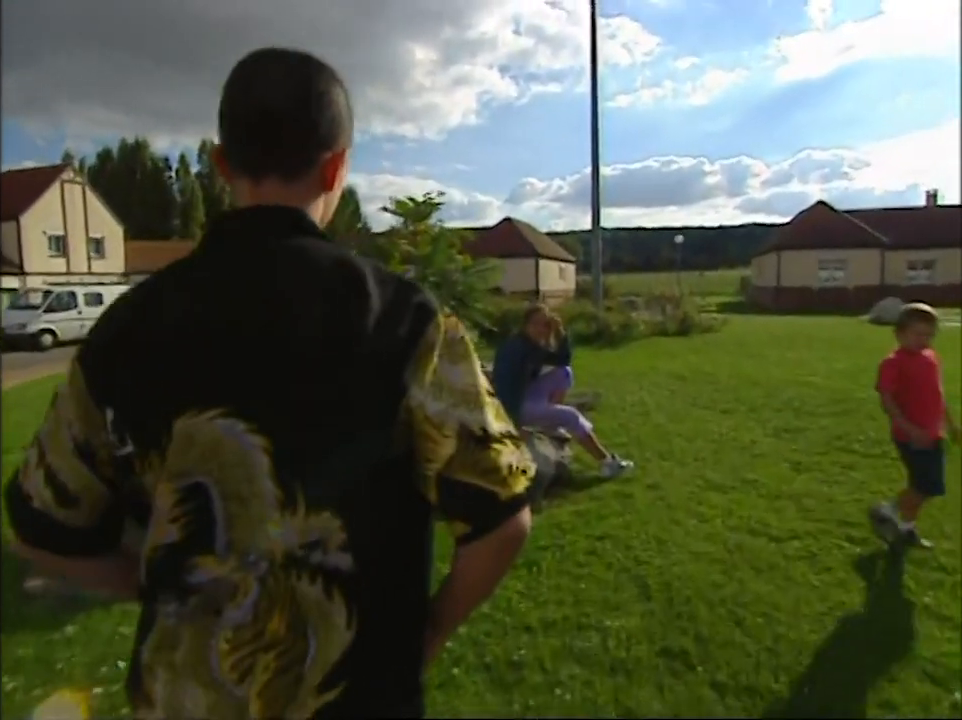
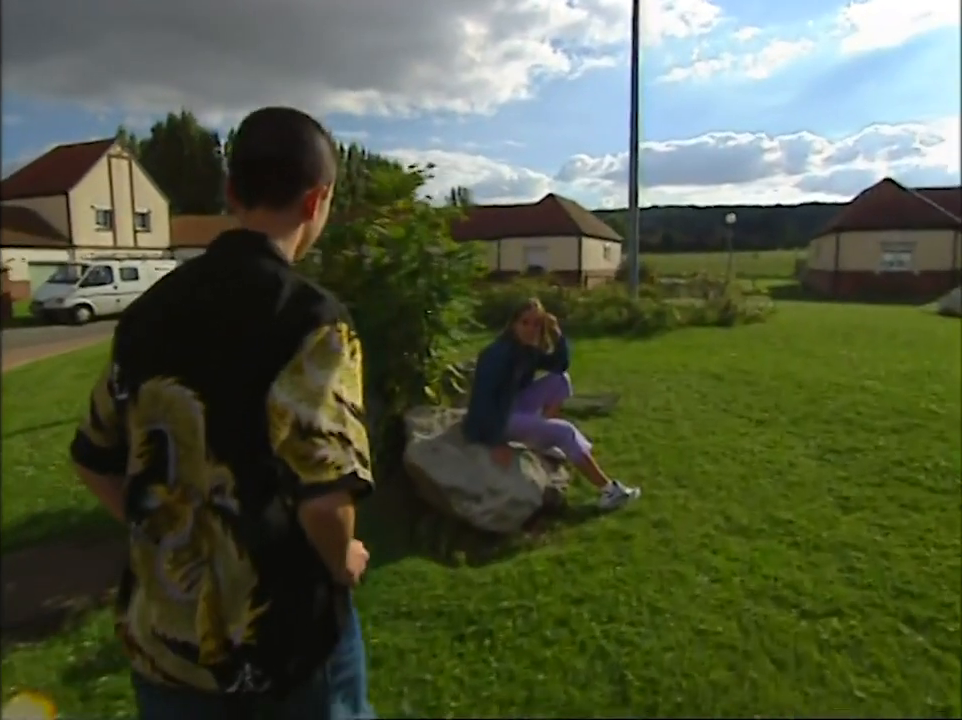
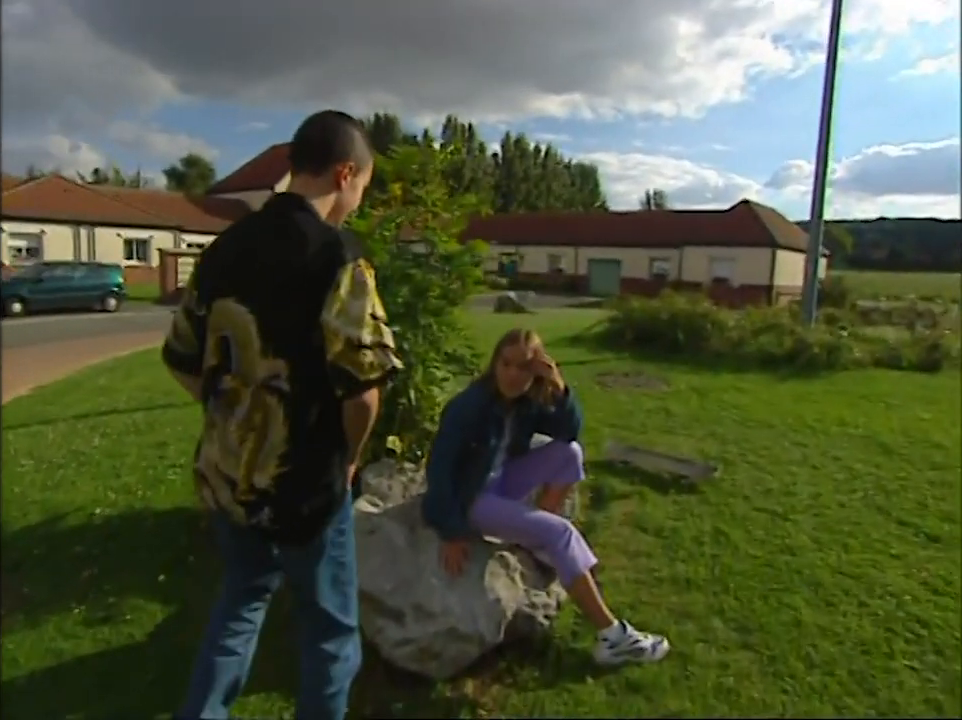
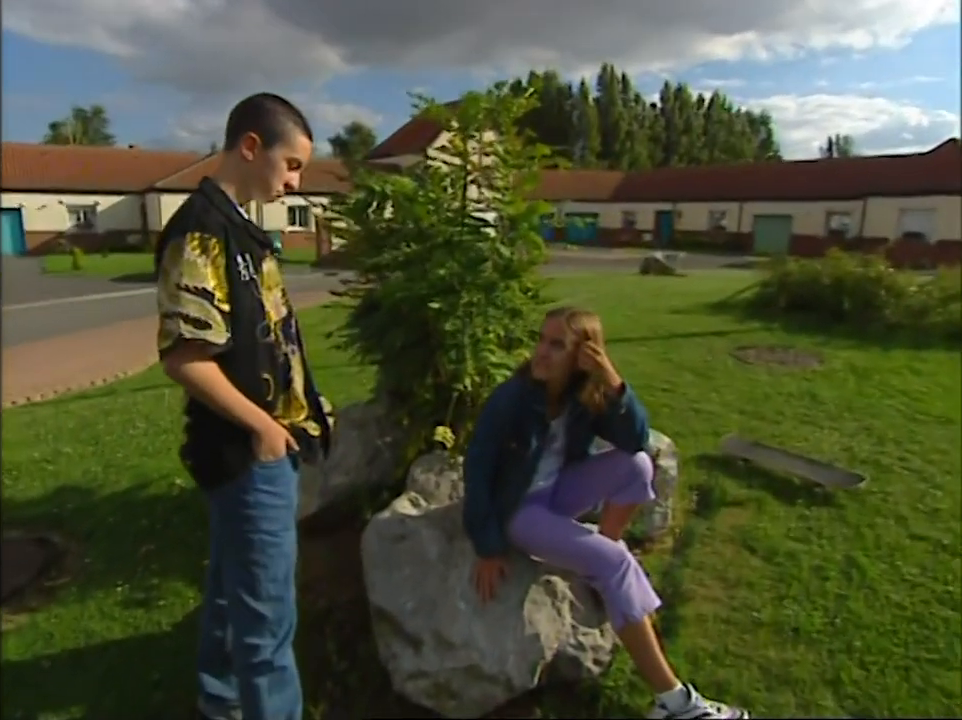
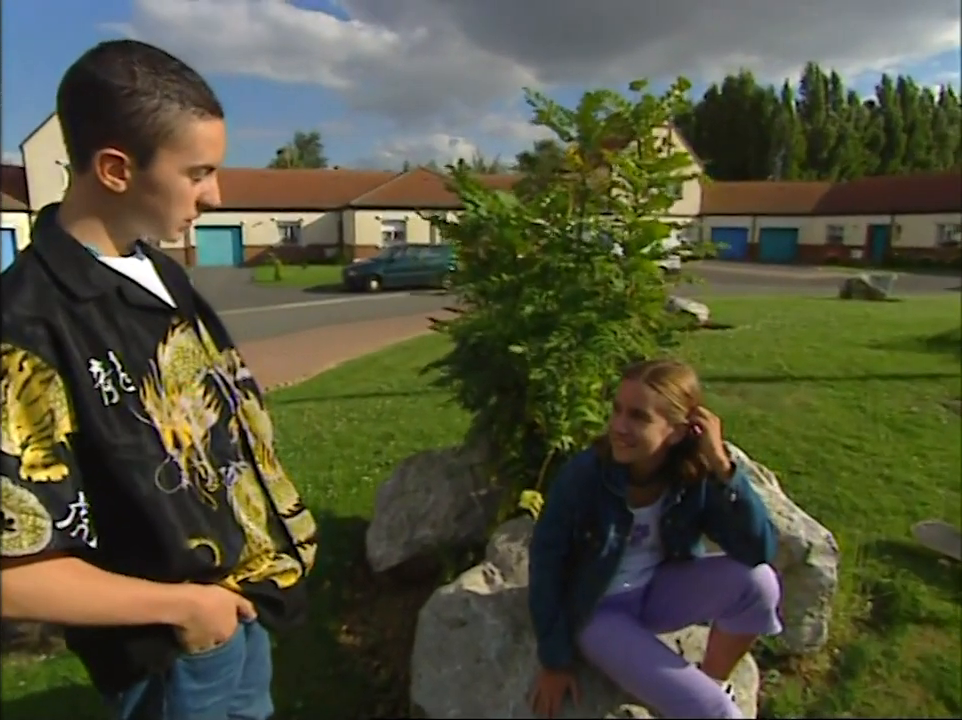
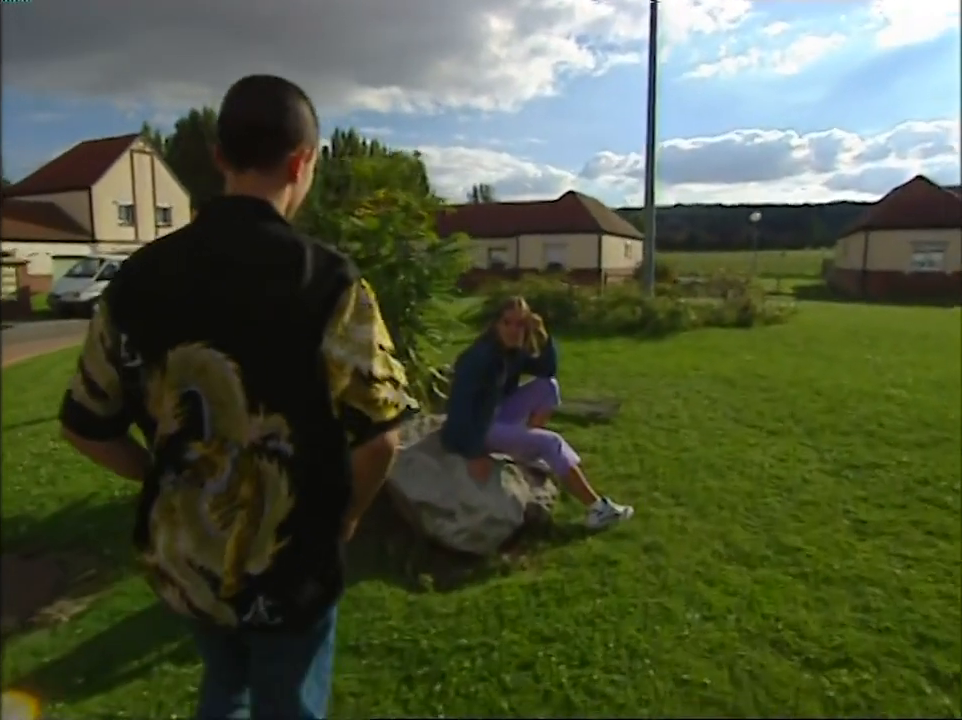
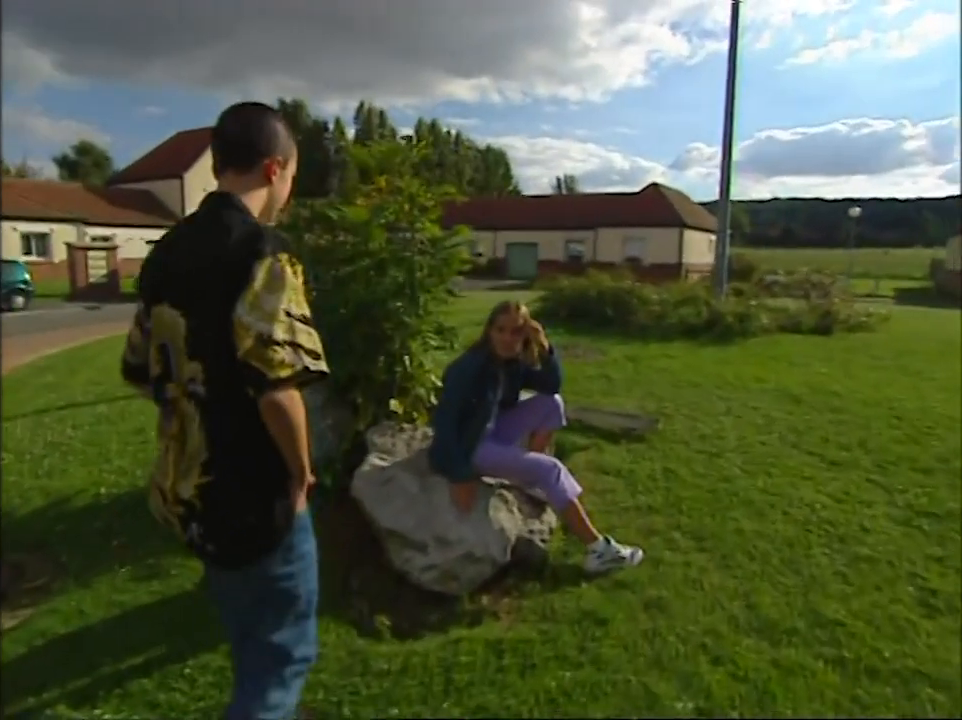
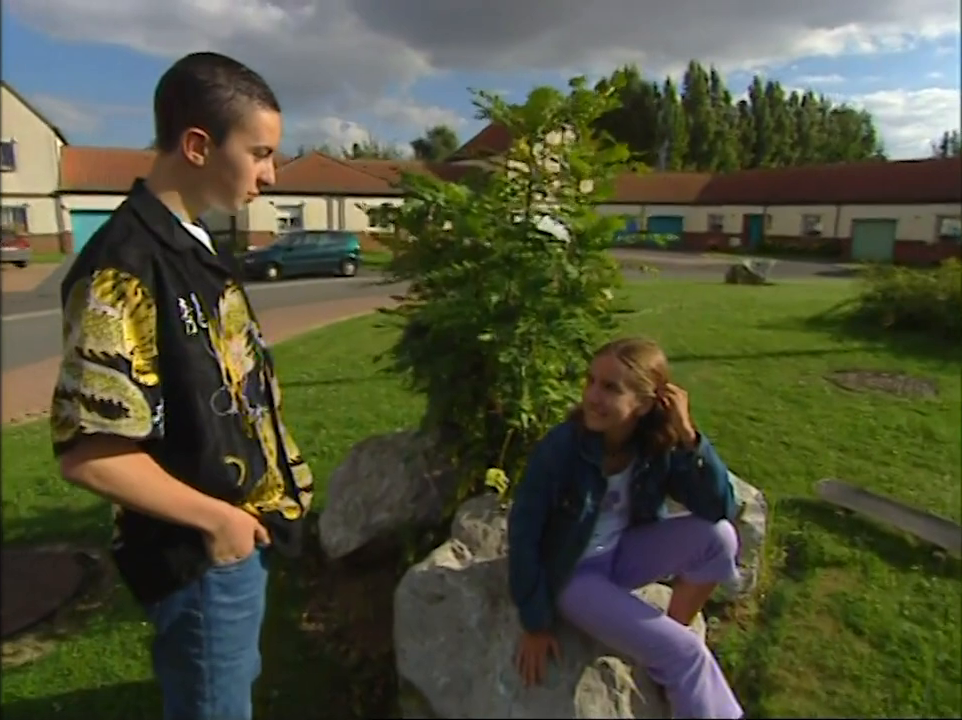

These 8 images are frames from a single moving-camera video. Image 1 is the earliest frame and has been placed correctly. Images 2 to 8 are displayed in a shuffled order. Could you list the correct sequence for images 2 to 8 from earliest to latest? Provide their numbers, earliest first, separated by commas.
2, 6, 7, 3, 4, 8, 5
